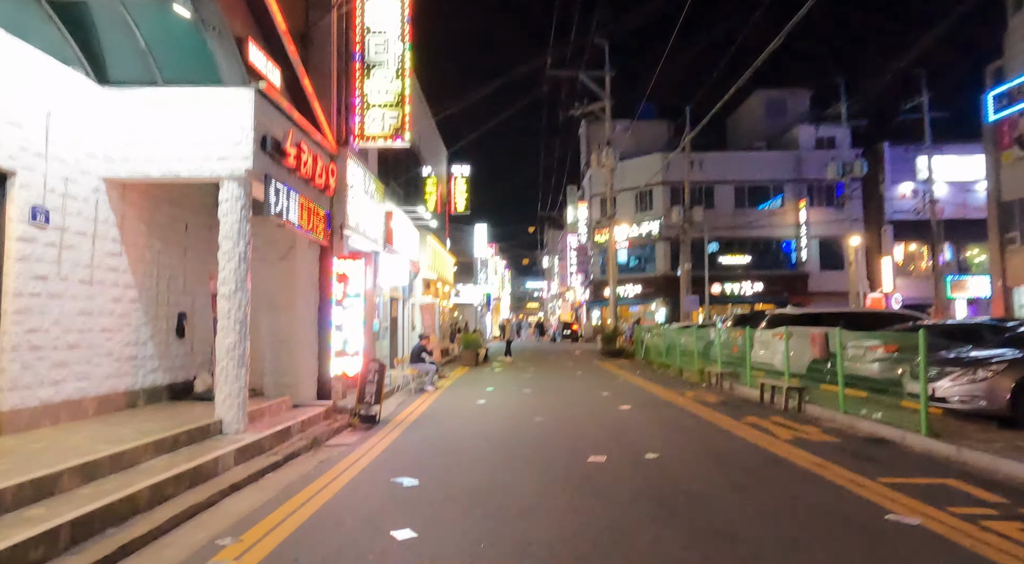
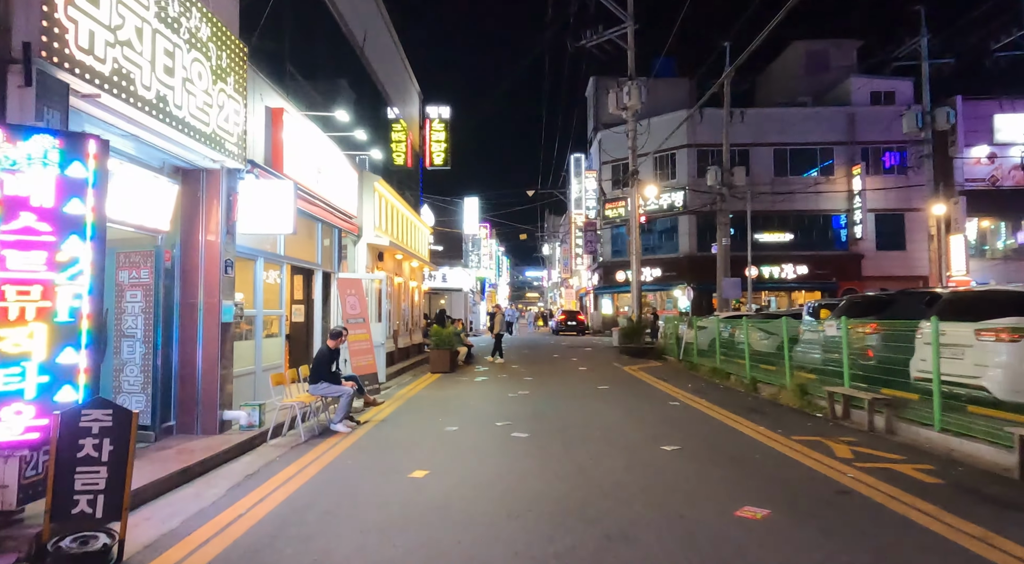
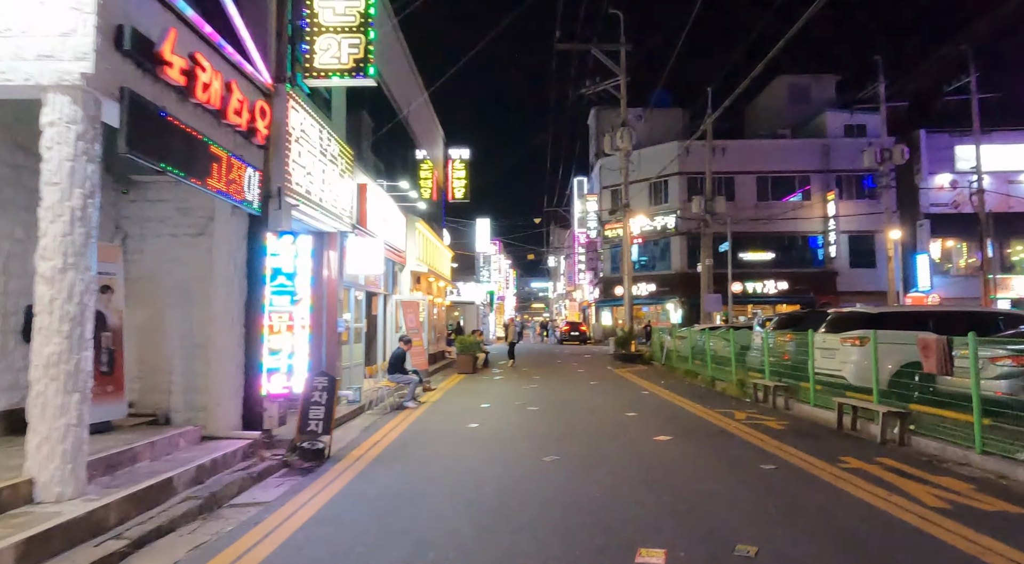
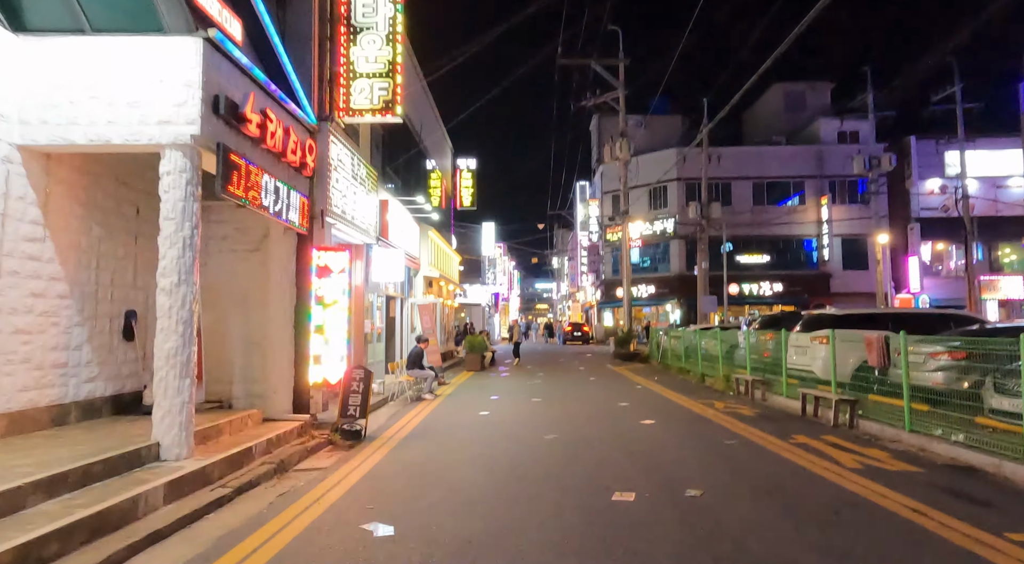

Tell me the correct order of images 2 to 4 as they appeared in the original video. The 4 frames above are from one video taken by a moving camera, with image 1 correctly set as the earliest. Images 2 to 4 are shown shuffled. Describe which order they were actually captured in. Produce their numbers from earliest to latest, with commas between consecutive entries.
4, 3, 2
